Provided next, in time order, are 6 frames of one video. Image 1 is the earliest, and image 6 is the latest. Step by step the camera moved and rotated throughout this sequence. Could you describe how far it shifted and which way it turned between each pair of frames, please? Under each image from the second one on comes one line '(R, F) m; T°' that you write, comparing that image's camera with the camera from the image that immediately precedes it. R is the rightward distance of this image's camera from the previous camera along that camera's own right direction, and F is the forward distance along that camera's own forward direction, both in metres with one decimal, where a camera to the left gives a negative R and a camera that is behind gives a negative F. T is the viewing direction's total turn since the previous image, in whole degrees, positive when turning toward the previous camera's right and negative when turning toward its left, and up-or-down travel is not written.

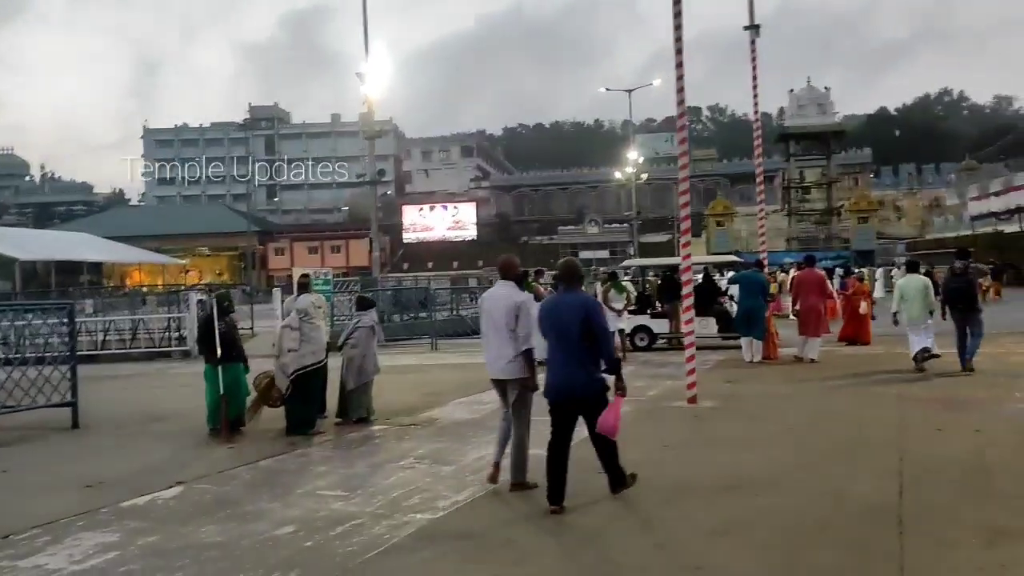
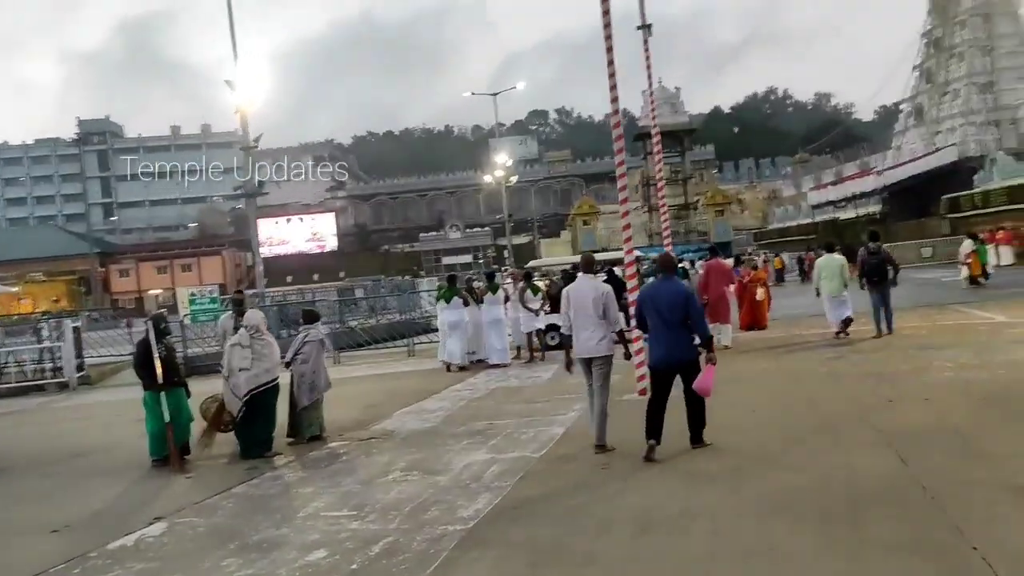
(-1.0, +0.2) m; +9°
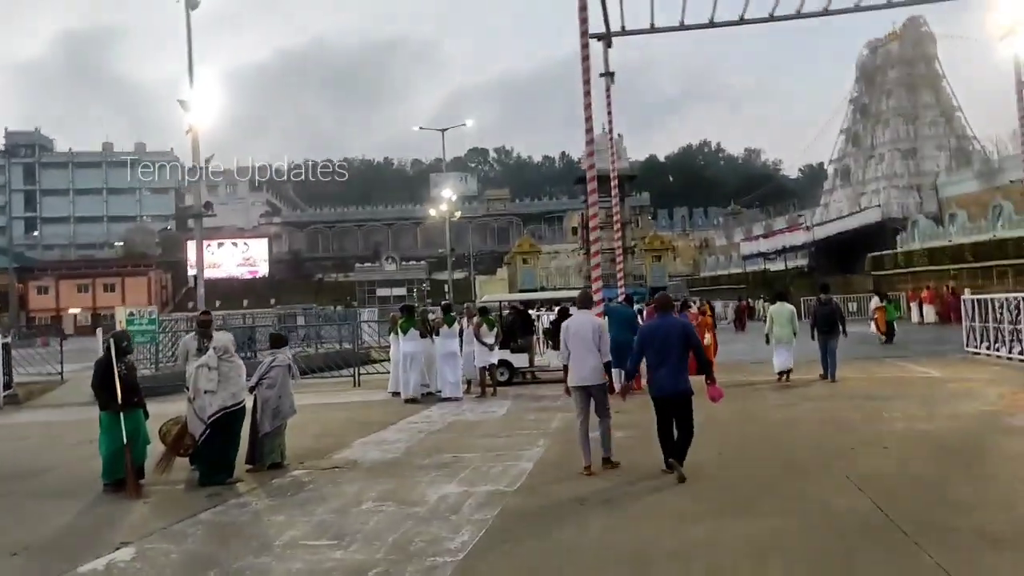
(-0.4, 0.0) m; +4°
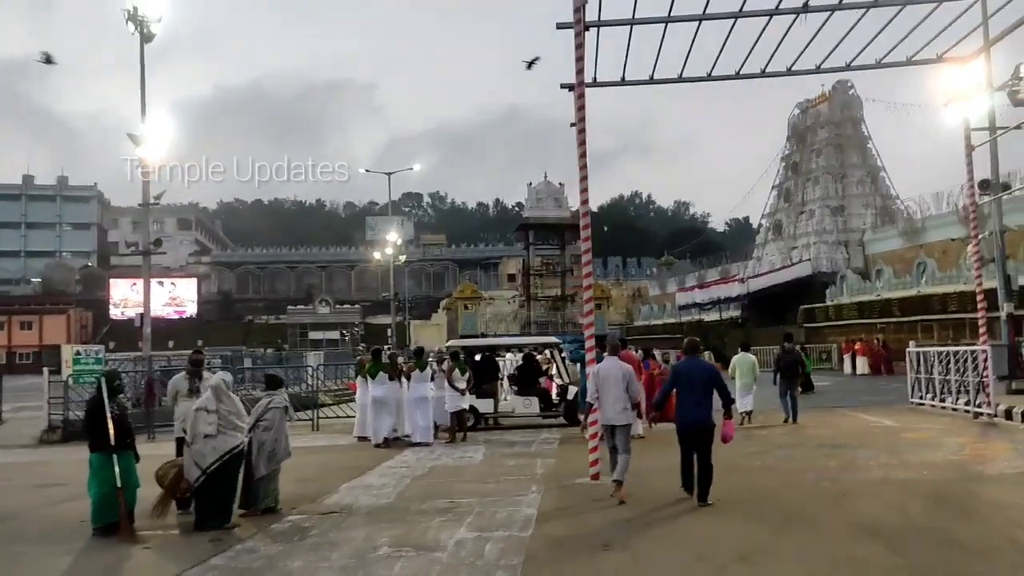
(-0.7, 0.0) m; +4°
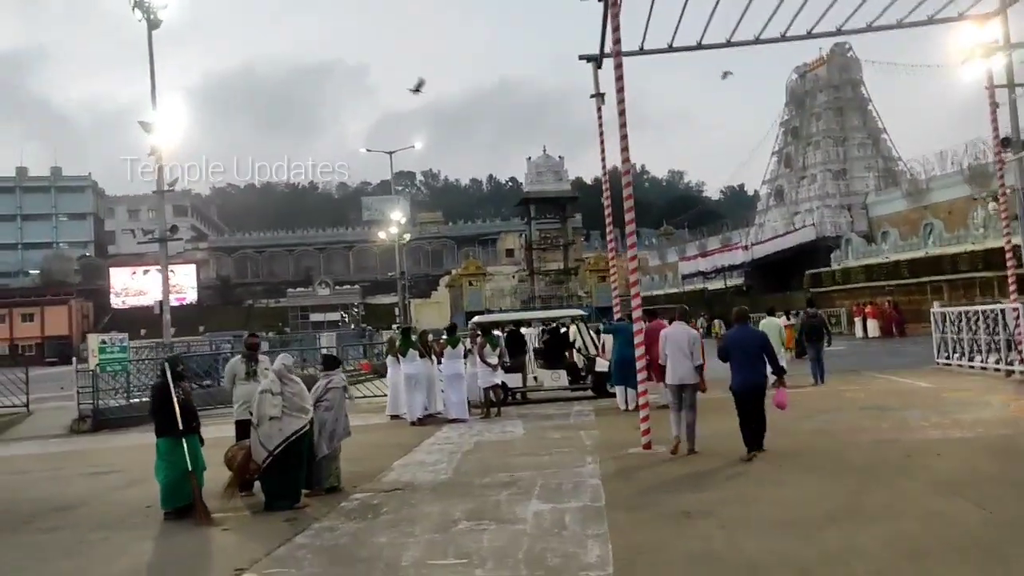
(-0.6, 0.0) m; 0°
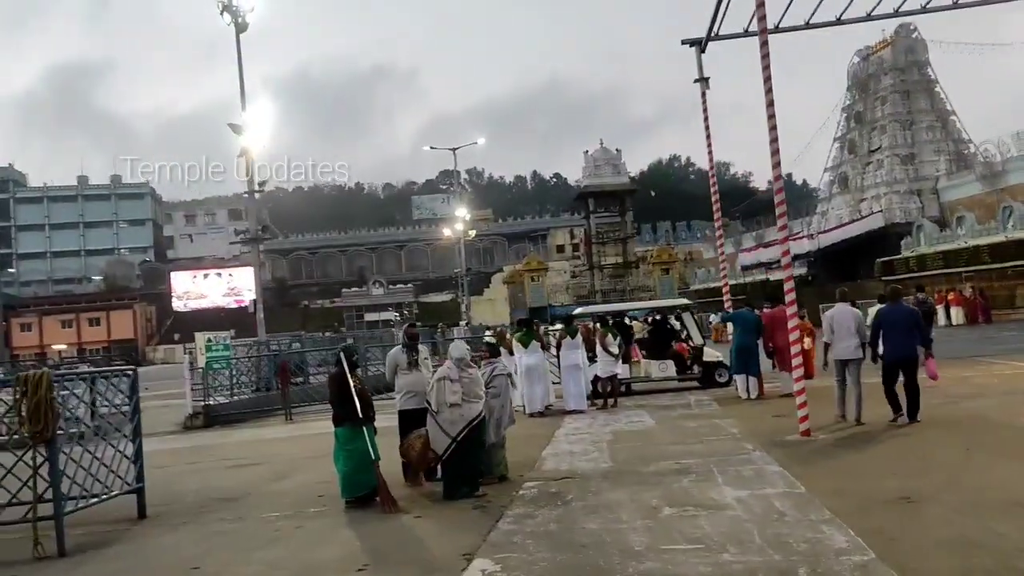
(-1.2, +0.1) m; -4°
